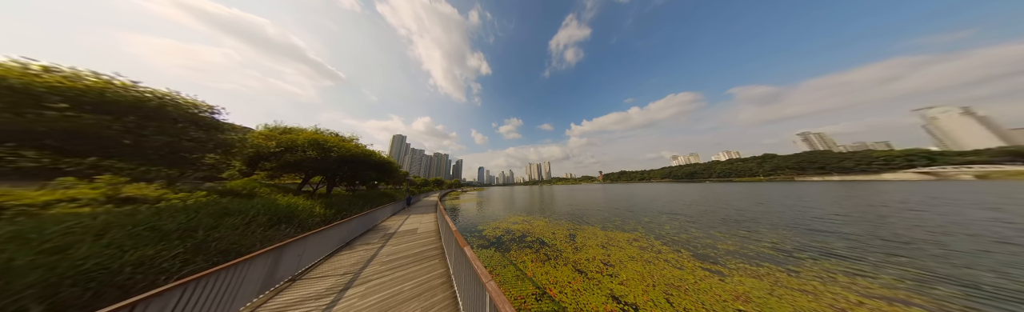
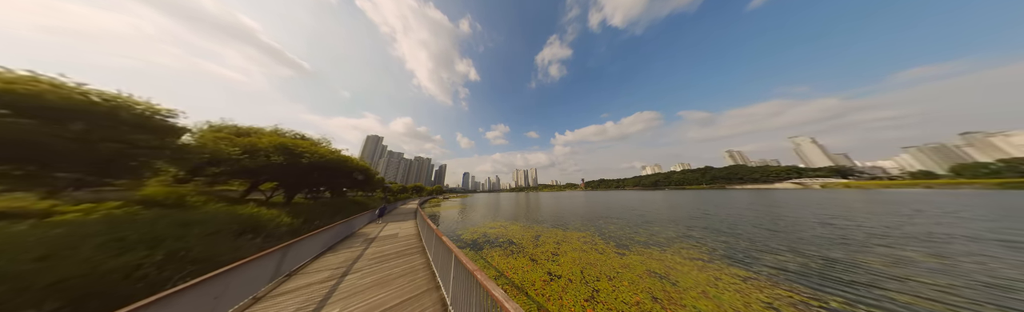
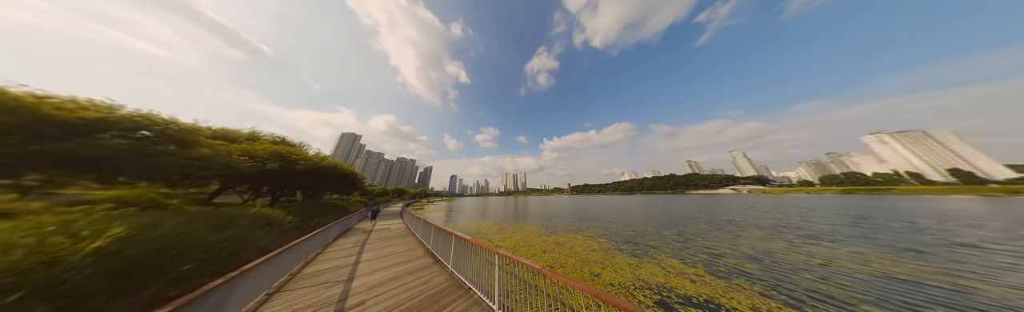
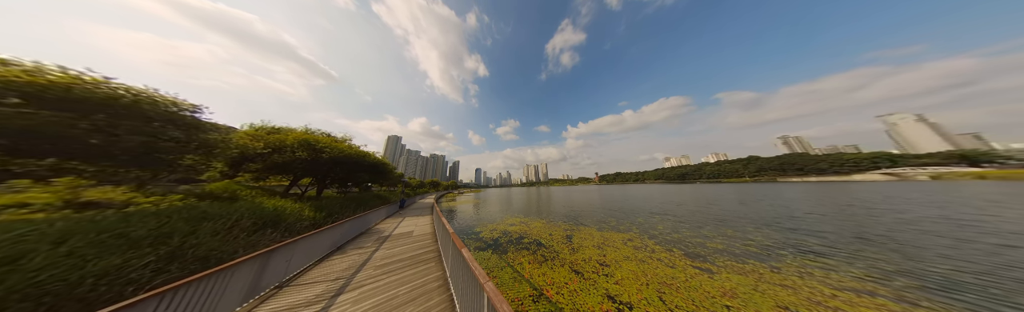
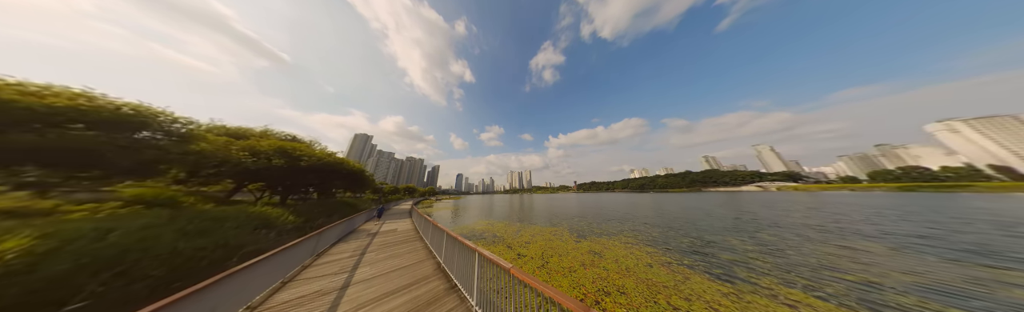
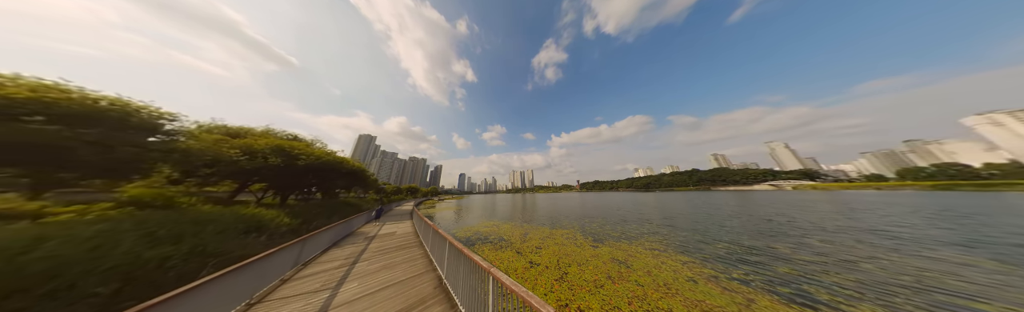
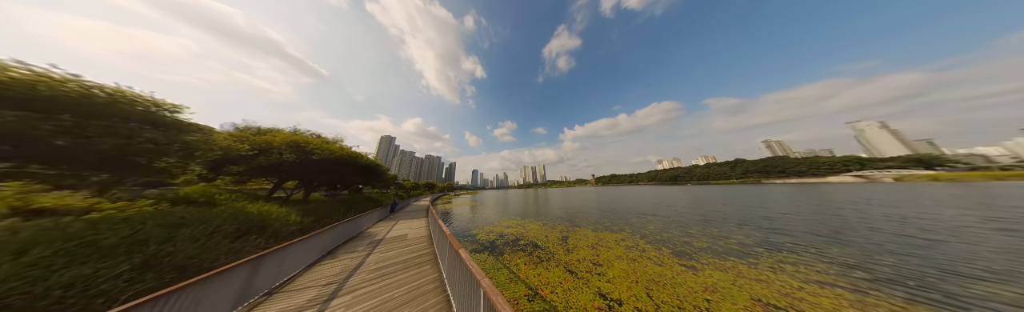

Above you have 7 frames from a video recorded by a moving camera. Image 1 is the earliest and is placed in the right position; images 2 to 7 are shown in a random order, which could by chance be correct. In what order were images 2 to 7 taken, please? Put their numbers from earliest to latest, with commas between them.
4, 7, 2, 6, 5, 3
